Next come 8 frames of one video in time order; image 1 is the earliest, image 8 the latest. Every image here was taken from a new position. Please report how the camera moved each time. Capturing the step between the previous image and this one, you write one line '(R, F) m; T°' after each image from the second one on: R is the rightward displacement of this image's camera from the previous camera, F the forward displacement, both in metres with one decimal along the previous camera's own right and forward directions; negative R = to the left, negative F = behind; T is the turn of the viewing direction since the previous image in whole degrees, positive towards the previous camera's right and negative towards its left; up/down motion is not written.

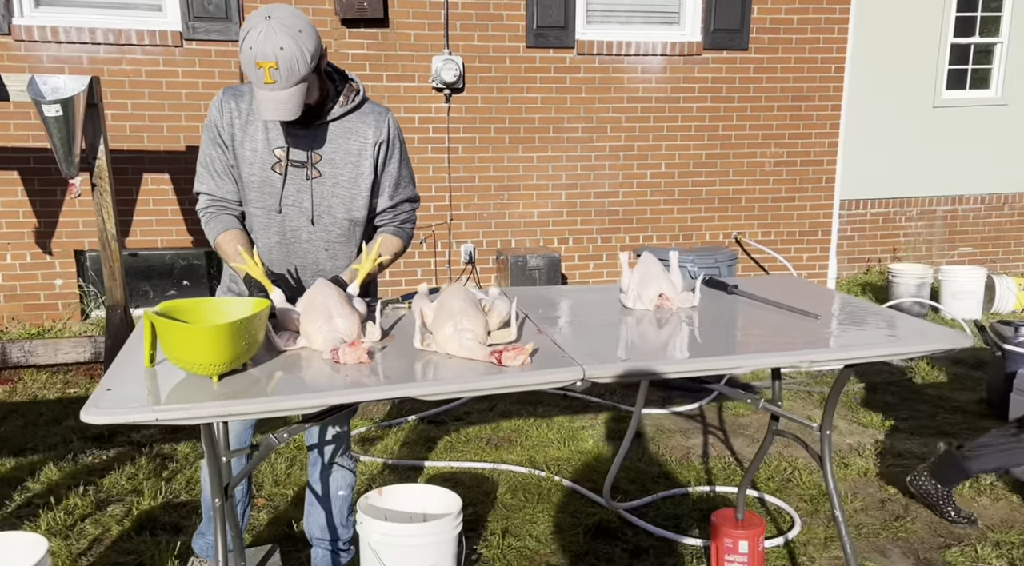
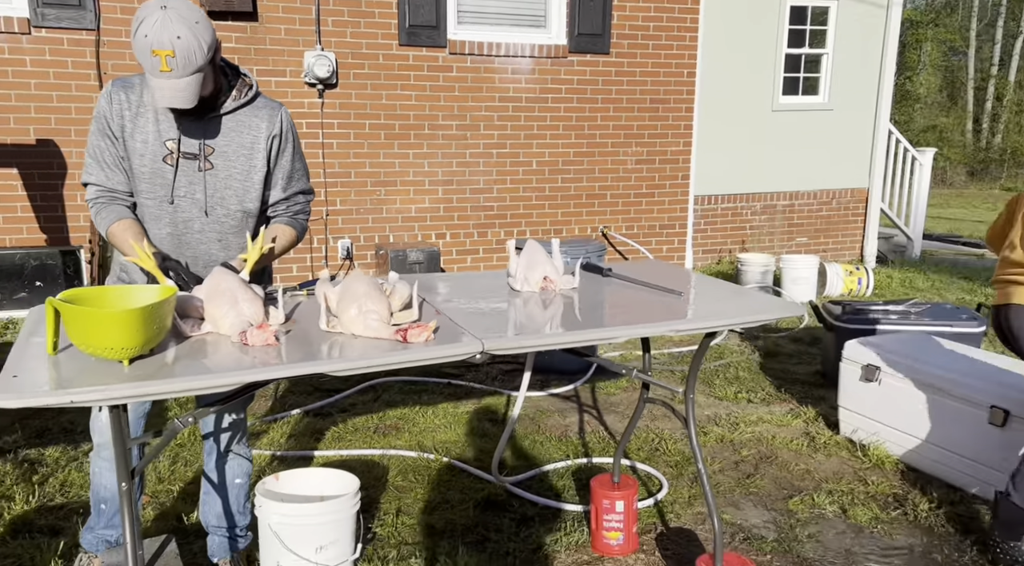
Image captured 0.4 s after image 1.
(-0.1, -0.2) m; +10°
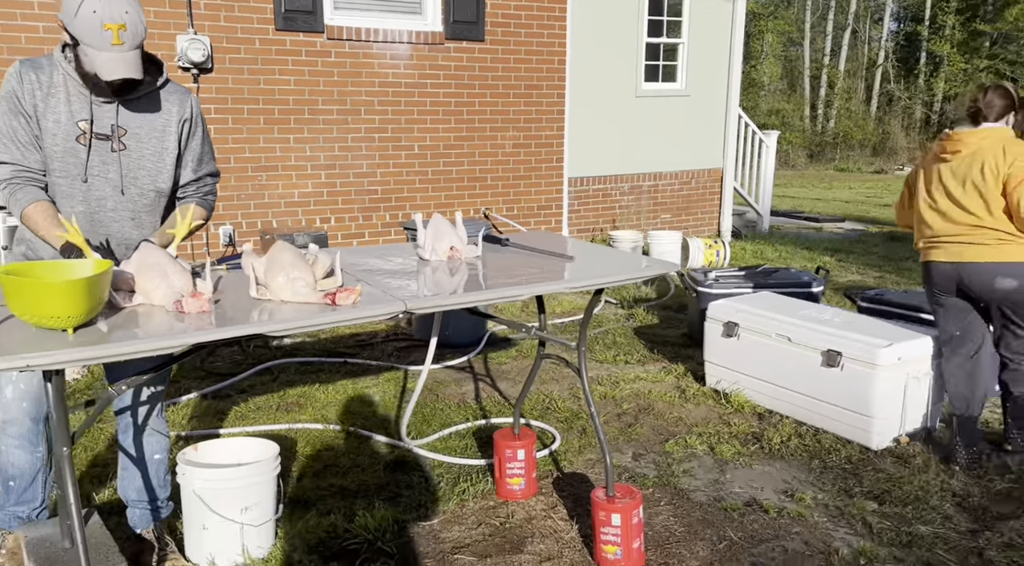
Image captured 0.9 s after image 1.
(-0.1, -0.2) m; +9°
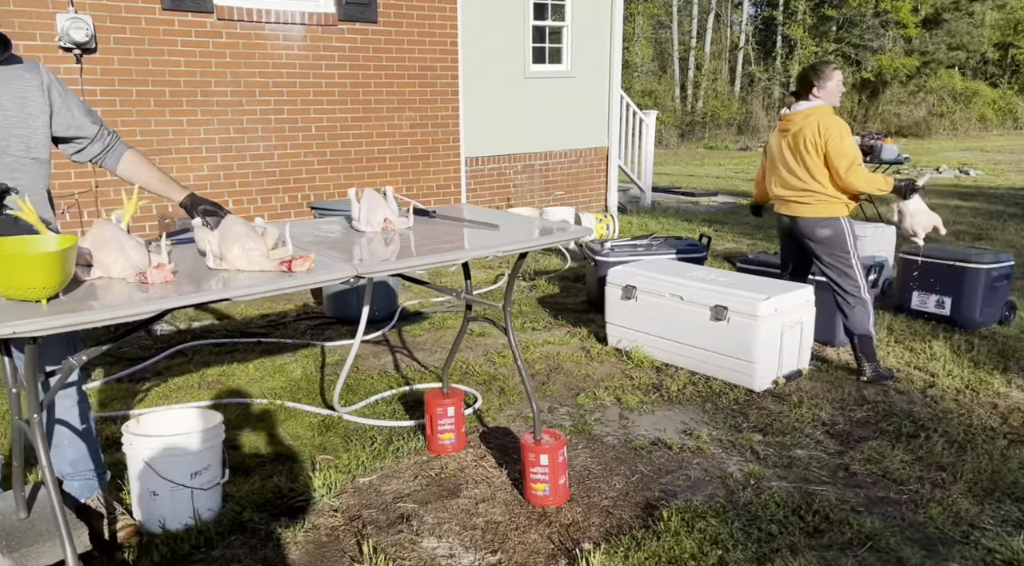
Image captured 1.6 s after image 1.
(-0.2, -0.2) m; +9°
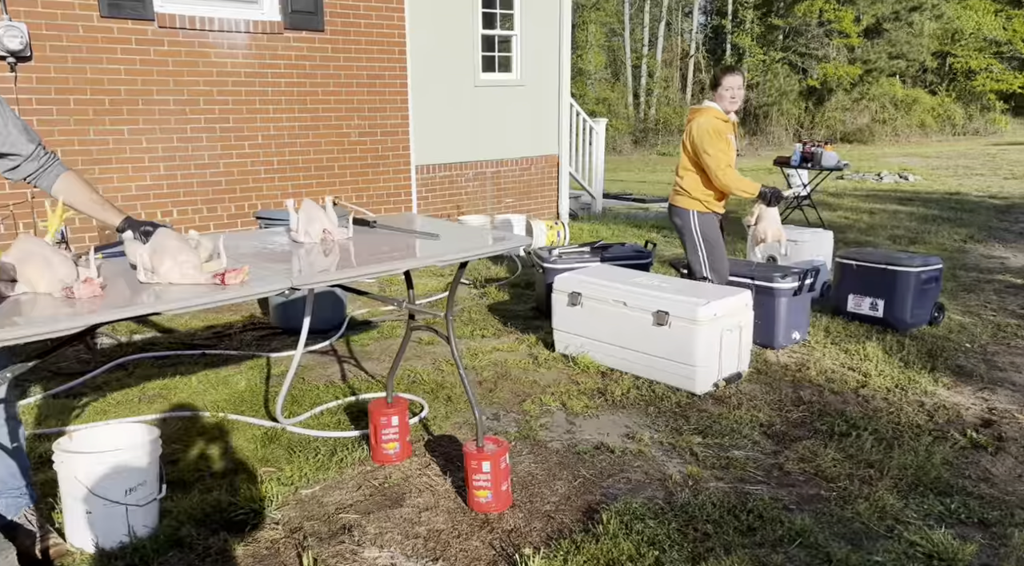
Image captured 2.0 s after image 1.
(+0.1, 0.0) m; +3°
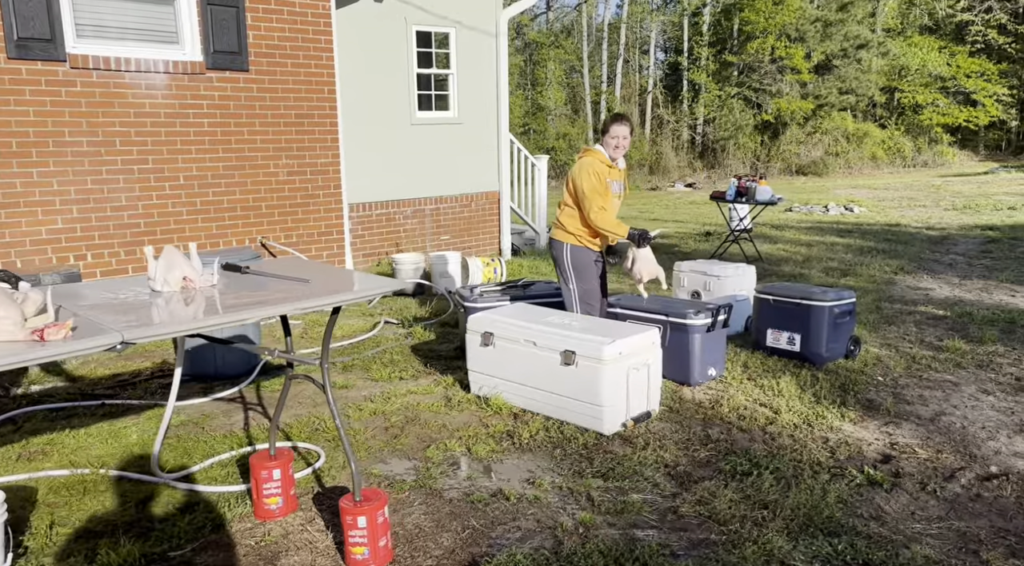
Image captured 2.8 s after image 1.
(+0.4, 0.0) m; +2°
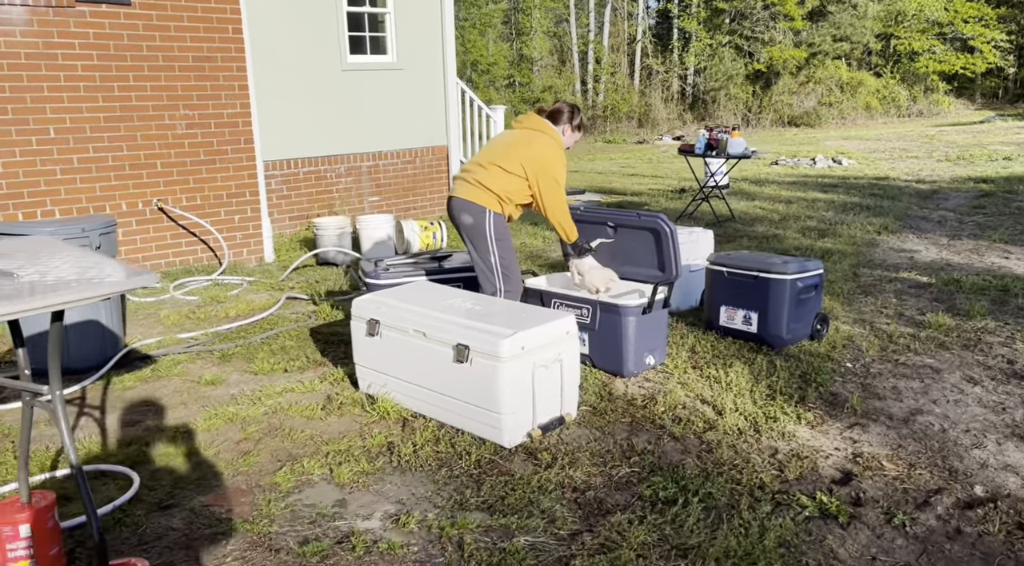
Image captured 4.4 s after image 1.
(+0.5, +0.8) m; 0°
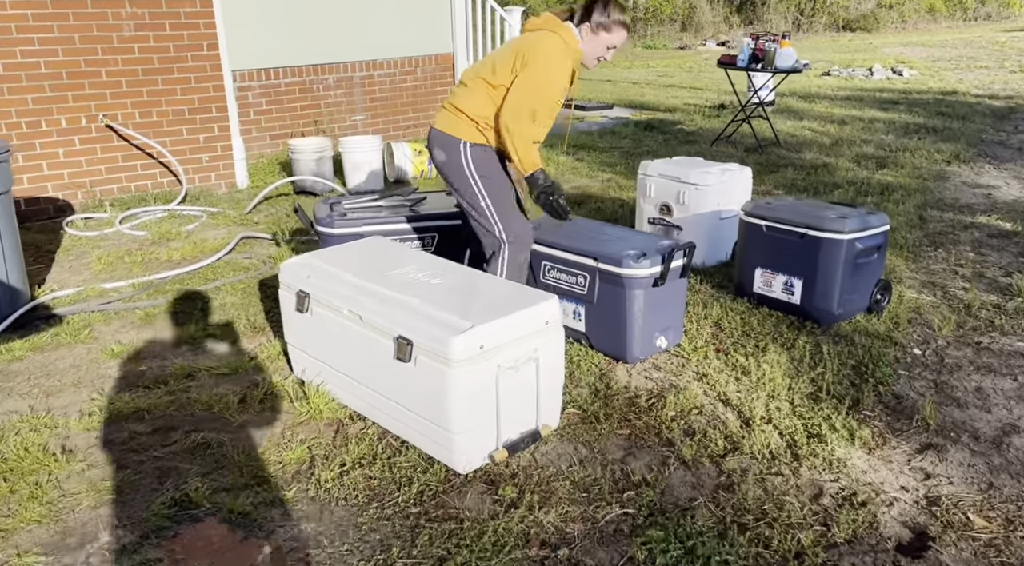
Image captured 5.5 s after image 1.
(+0.3, +0.9) m; -3°
